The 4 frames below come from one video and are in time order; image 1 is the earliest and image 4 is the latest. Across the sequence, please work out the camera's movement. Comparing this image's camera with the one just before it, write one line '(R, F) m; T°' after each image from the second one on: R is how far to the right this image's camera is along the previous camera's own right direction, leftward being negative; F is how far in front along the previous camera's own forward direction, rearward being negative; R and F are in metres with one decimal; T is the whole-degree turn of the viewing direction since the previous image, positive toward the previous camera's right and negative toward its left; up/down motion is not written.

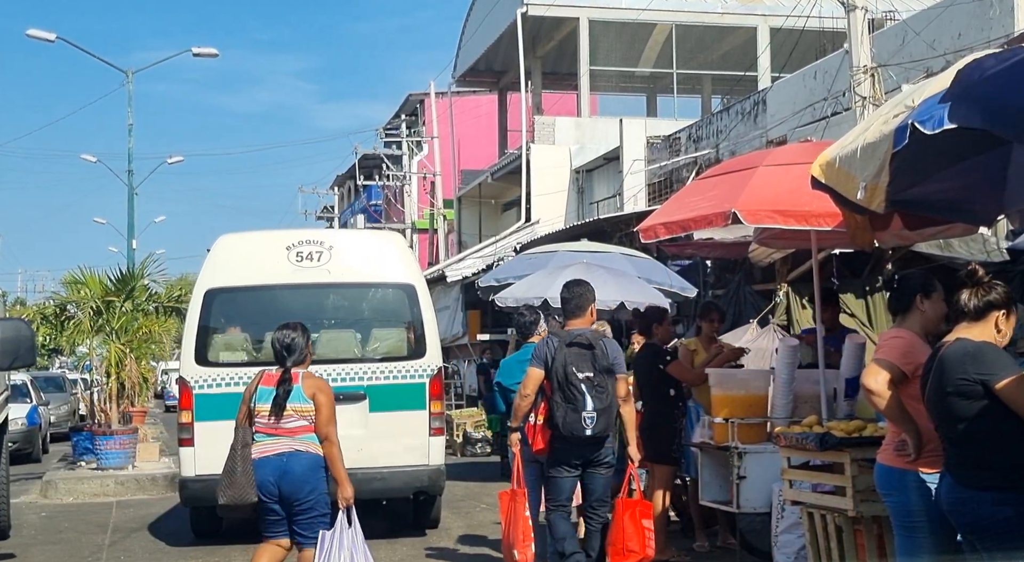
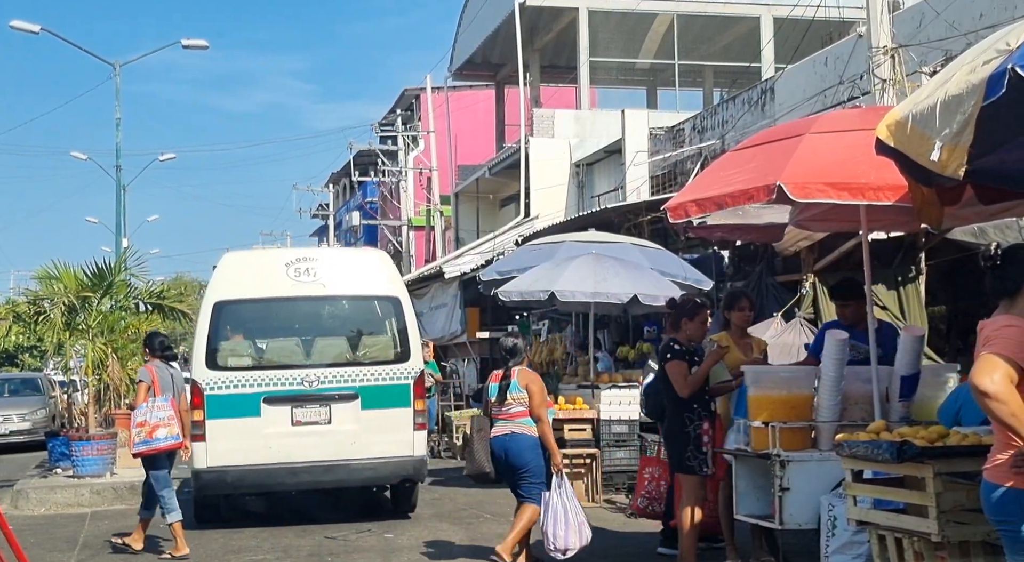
(-0.1, +0.9) m; 0°
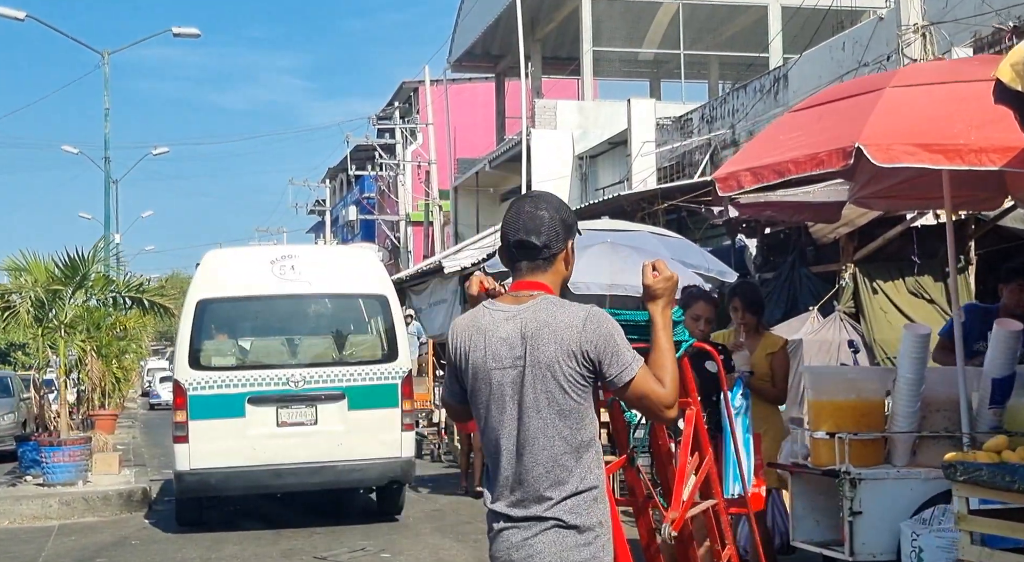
(-0.1, +1.1) m; 0°
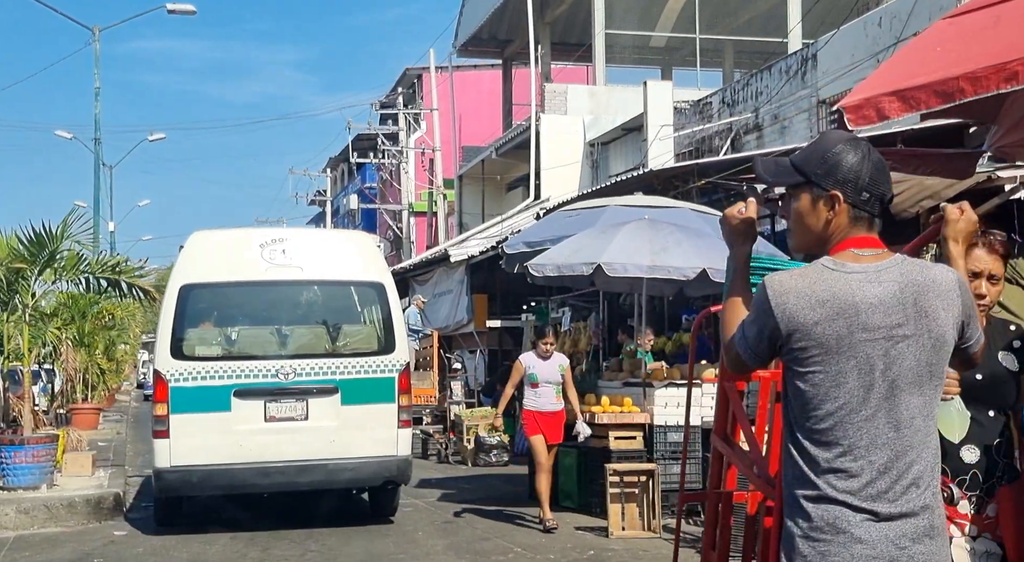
(-0.2, +1.5) m; 0°
